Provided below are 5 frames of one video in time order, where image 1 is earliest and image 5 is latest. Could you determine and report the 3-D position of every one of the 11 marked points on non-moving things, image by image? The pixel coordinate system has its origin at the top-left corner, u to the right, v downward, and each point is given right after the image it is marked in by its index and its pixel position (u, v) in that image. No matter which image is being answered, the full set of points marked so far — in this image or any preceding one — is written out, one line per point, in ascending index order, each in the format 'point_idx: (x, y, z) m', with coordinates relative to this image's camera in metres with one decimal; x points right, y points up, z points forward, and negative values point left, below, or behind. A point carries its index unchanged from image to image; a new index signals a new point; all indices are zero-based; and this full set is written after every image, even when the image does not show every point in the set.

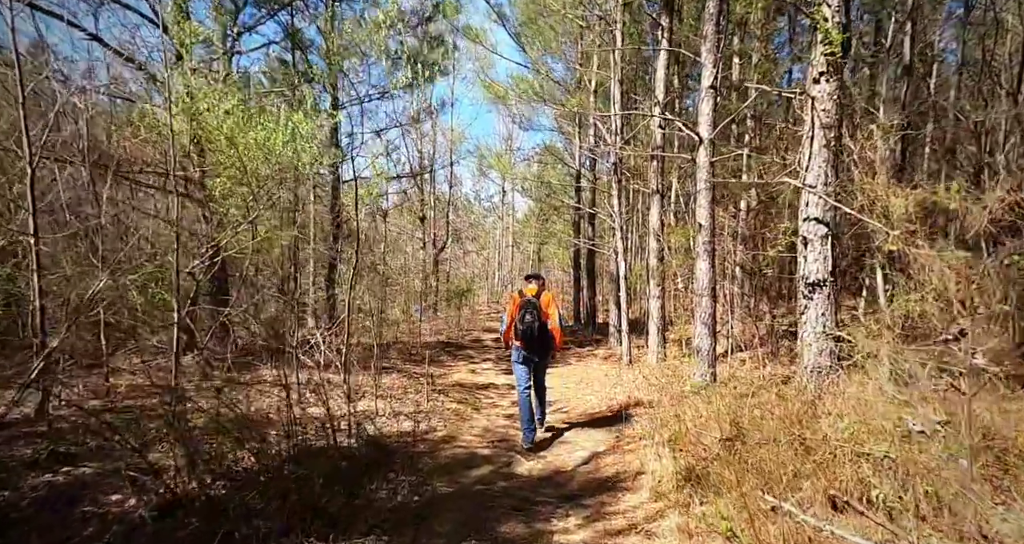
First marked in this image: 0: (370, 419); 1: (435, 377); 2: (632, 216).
0: (-1.4, -1.5, +6.7) m
1: (-1.3, -1.8, +11.3) m
2: (+2.3, +1.1, +12.9) m
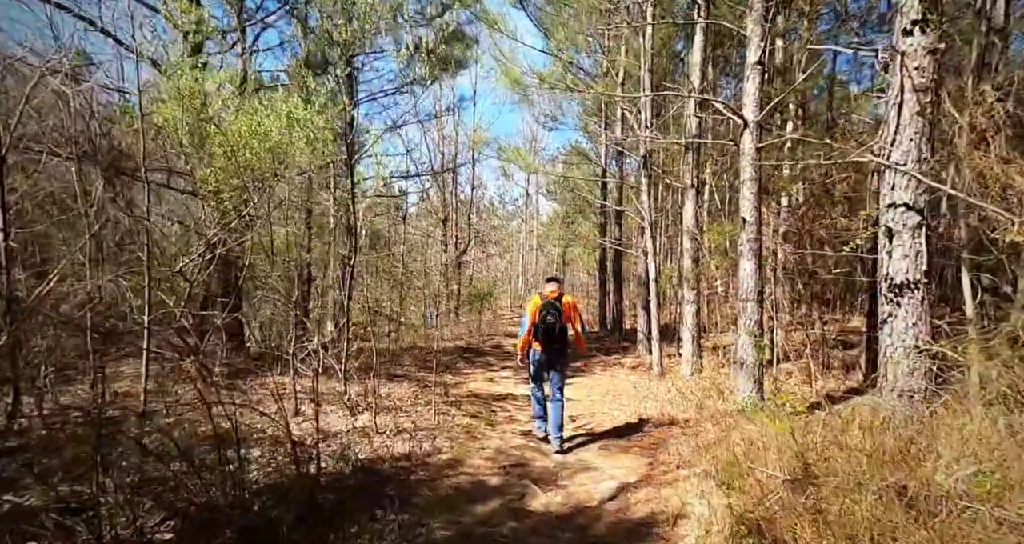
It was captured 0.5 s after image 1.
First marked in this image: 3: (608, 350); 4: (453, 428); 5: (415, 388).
0: (-1.3, -1.5, +5.9) m
1: (-1.0, -1.8, +10.5) m
2: (+2.7, +1.0, +12.0) m
3: (+2.2, -1.8, +15.4) m
4: (-0.6, -1.5, +6.6) m
5: (-1.4, -1.7, +9.7) m
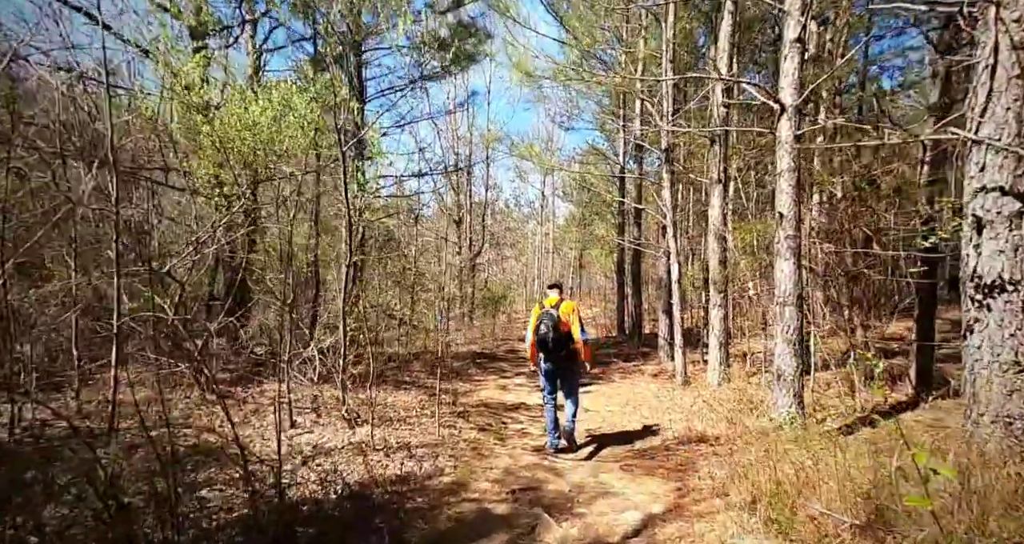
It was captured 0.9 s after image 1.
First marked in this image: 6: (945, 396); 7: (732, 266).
0: (-1.2, -1.5, +5.3) m
1: (-0.8, -1.8, +9.9) m
2: (+3.0, +1.0, +11.3) m
3: (+2.5, -1.9, +14.8) m
4: (-0.5, -1.5, +6.0) m
5: (-1.2, -1.7, +9.1) m
6: (+4.8, -1.4, +7.4) m
7: (+3.1, +0.1, +9.3) m
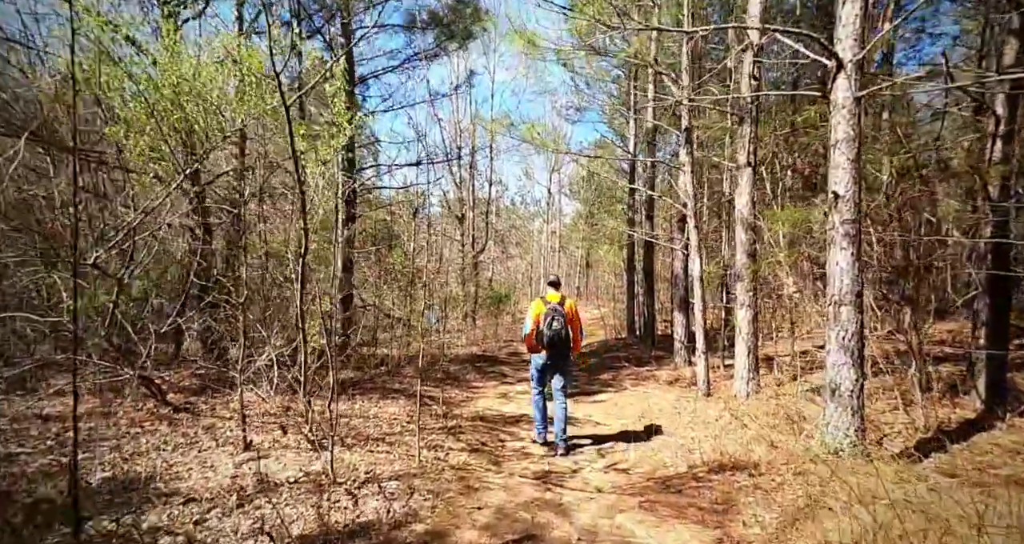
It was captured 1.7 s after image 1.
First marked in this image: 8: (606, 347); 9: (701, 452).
0: (-1.2, -1.4, +4.2) m
1: (-0.8, -1.7, +8.9) m
2: (+3.0, +1.1, +10.2) m
3: (+2.6, -1.8, +13.7) m
4: (-0.5, -1.5, +4.9) m
5: (-1.2, -1.6, +8.1) m
6: (+4.8, -1.3, +6.3) m
7: (+3.1, +0.1, +8.2) m
8: (+2.4, -1.9, +16.9) m
9: (+1.7, -1.6, +6.0) m
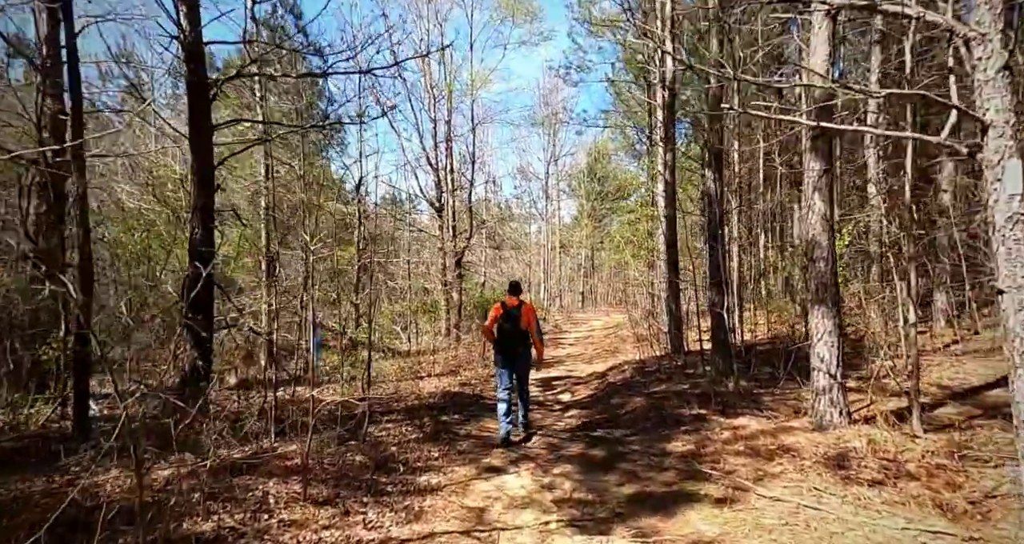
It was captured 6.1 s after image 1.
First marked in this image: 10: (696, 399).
0: (-1.3, -1.1, -1.5) m
1: (-0.9, -1.5, +3.1) m
2: (+2.8, +1.4, +4.5) m
3: (+2.4, -1.5, +7.9) m
4: (-0.6, -1.2, -0.8) m
5: (-1.3, -1.4, +2.3) m
6: (+4.7, -0.9, +0.5) m
7: (+2.9, +0.5, +2.4) m
8: (+2.3, -1.7, +11.1) m
9: (+1.6, -1.3, +0.2) m
10: (+2.3, -1.5, +8.2) m
